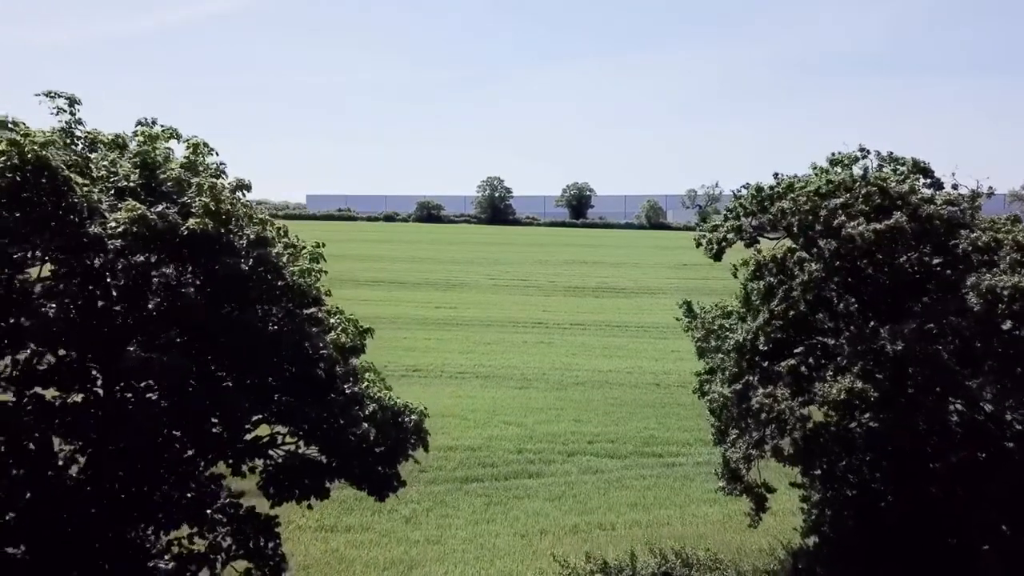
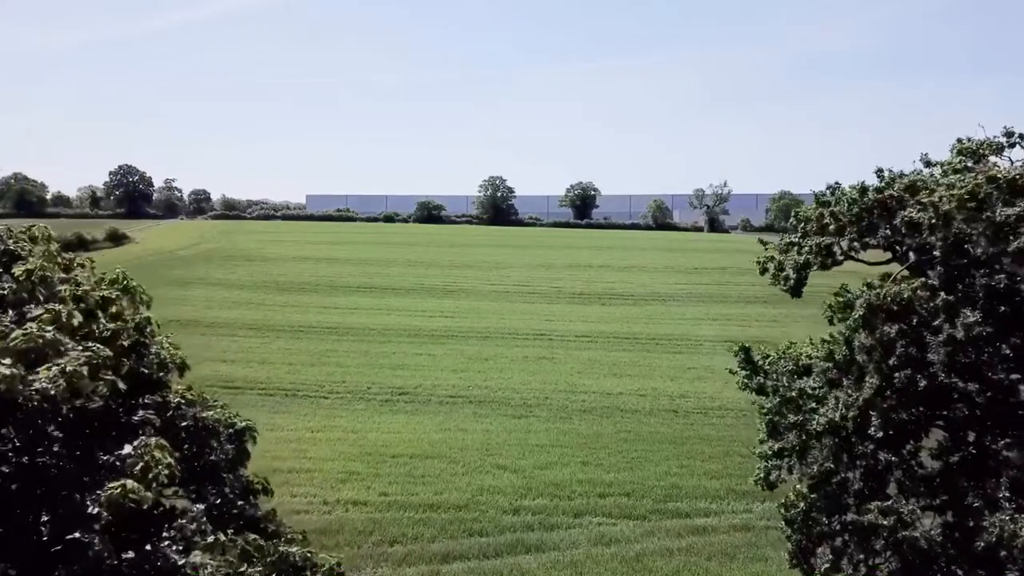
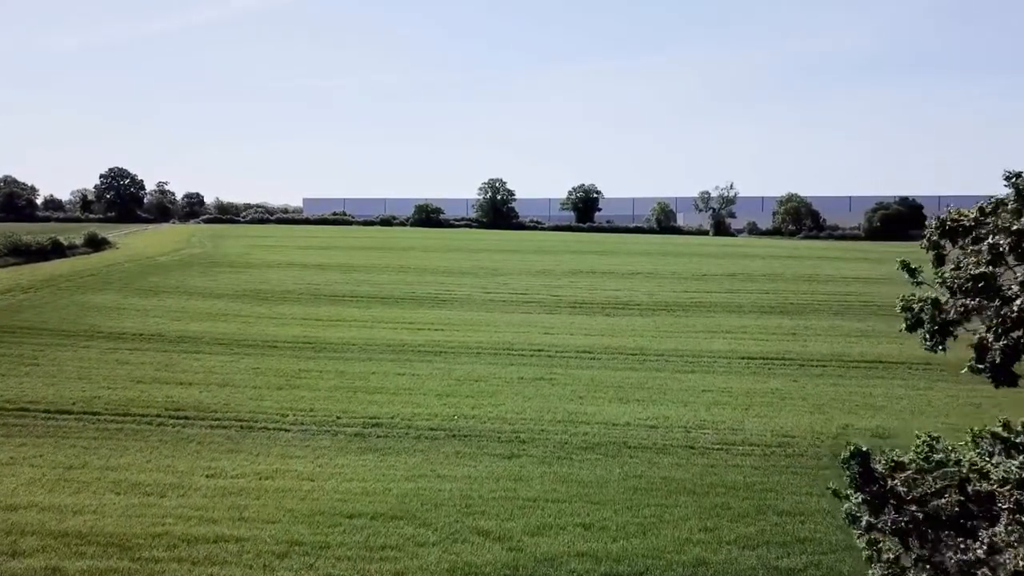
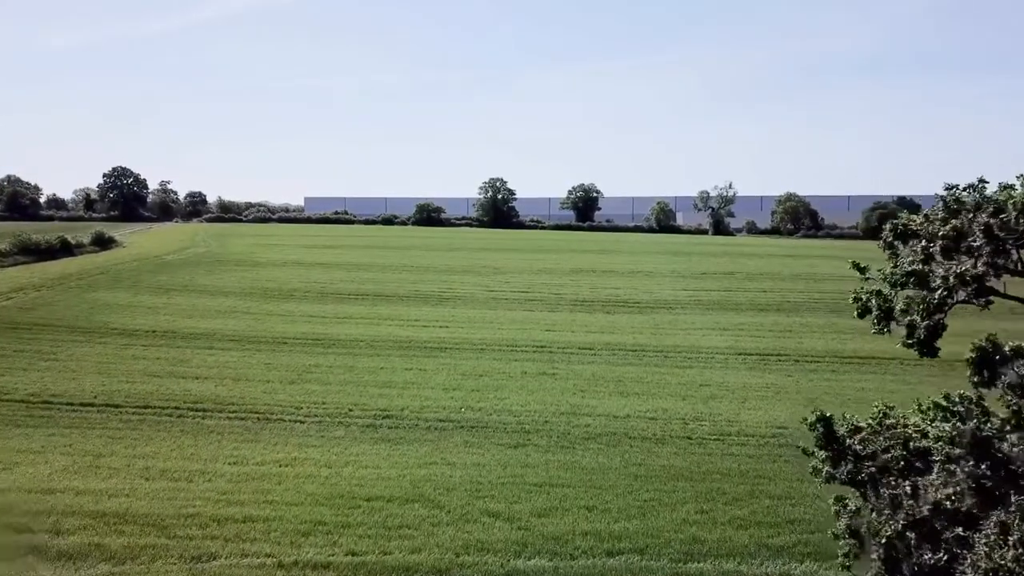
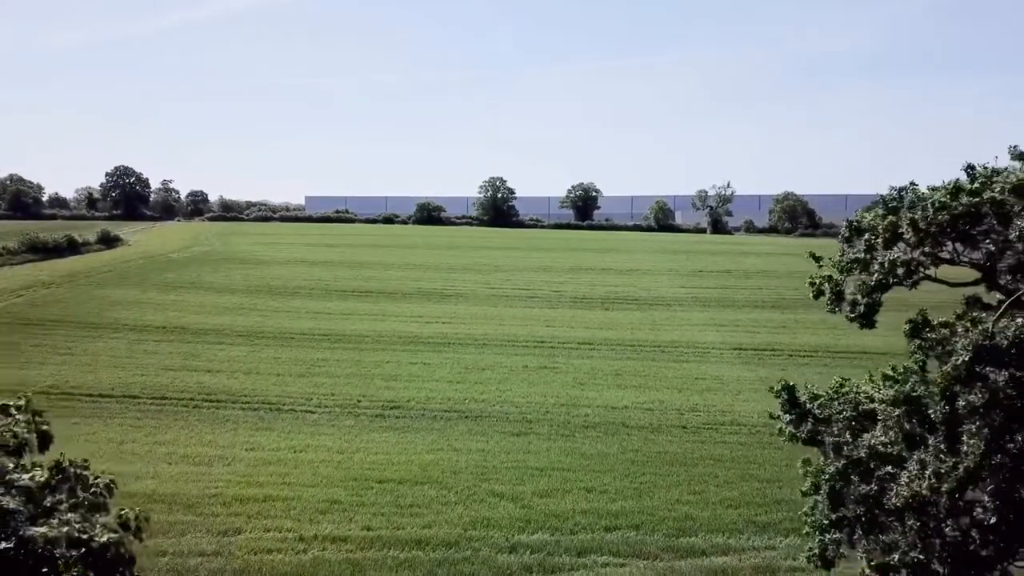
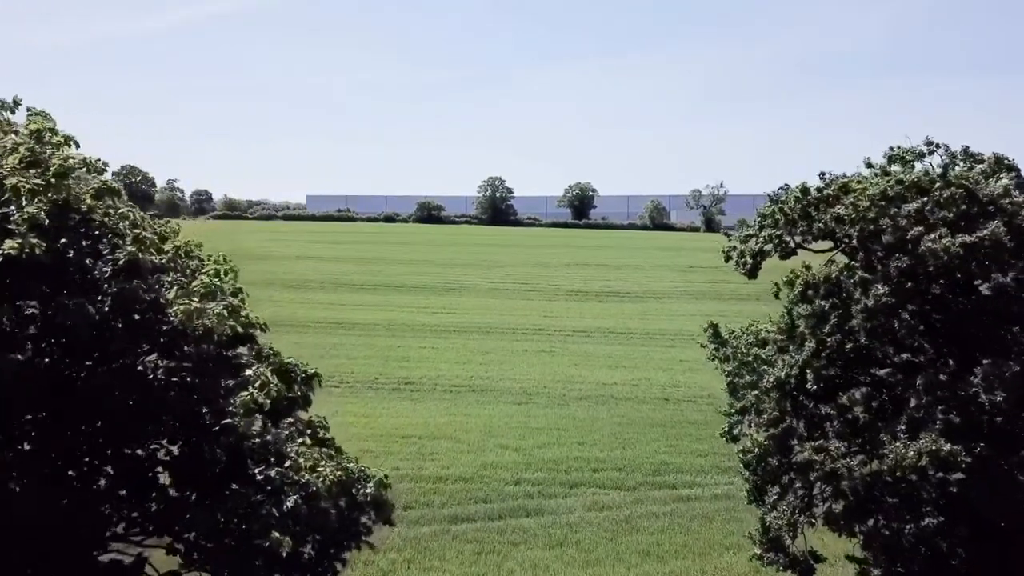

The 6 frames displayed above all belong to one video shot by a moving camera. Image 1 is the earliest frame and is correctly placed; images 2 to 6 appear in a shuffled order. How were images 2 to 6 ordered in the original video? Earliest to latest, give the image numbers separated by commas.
6, 2, 5, 4, 3
